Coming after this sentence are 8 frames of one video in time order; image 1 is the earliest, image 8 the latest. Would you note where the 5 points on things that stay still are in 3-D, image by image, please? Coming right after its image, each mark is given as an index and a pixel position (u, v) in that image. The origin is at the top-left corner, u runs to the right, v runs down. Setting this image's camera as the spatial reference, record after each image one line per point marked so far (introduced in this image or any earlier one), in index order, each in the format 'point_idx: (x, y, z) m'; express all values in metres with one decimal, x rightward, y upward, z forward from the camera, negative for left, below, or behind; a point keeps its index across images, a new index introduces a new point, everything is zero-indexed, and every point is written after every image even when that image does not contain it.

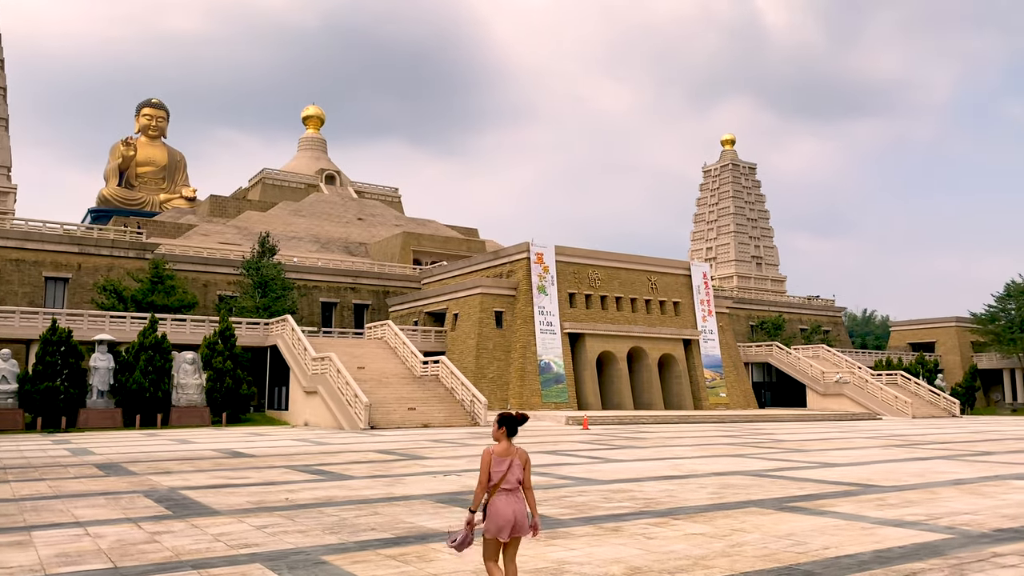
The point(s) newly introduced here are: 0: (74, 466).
0: (-7.1, -2.9, +13.3) m
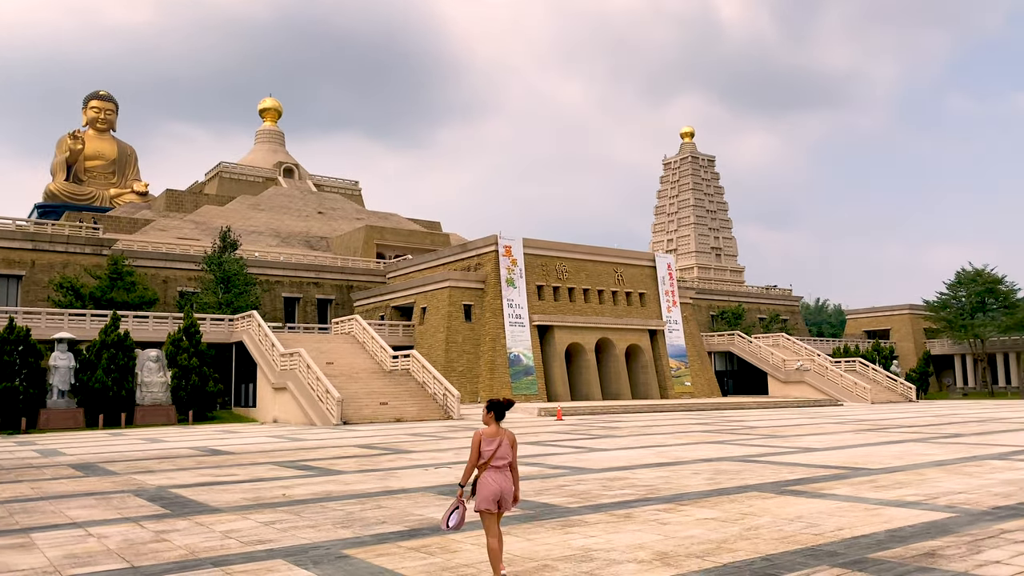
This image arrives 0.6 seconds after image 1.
0: (-7.3, -2.8, +12.9) m
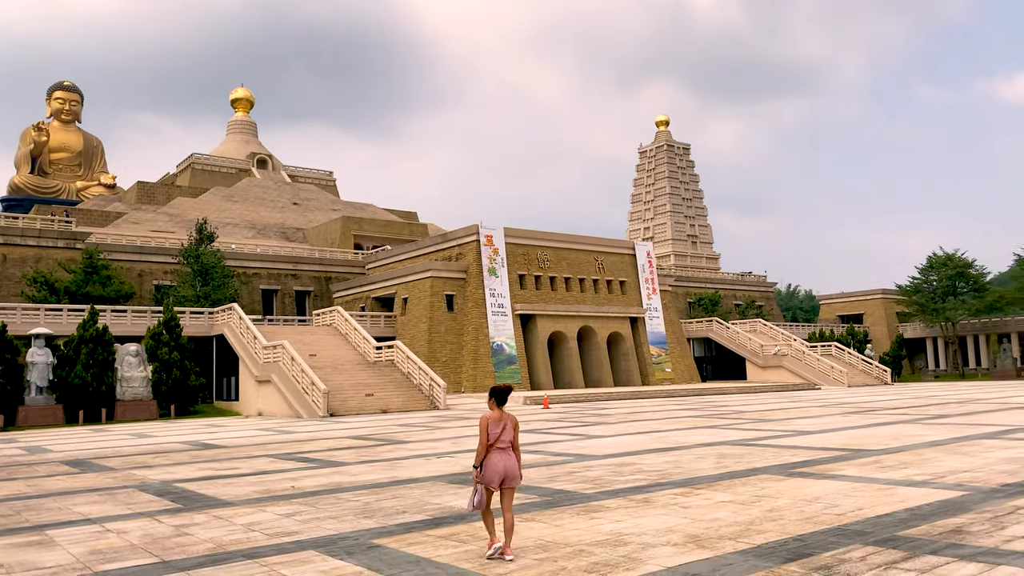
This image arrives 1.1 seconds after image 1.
0: (-7.3, -2.7, +12.7) m
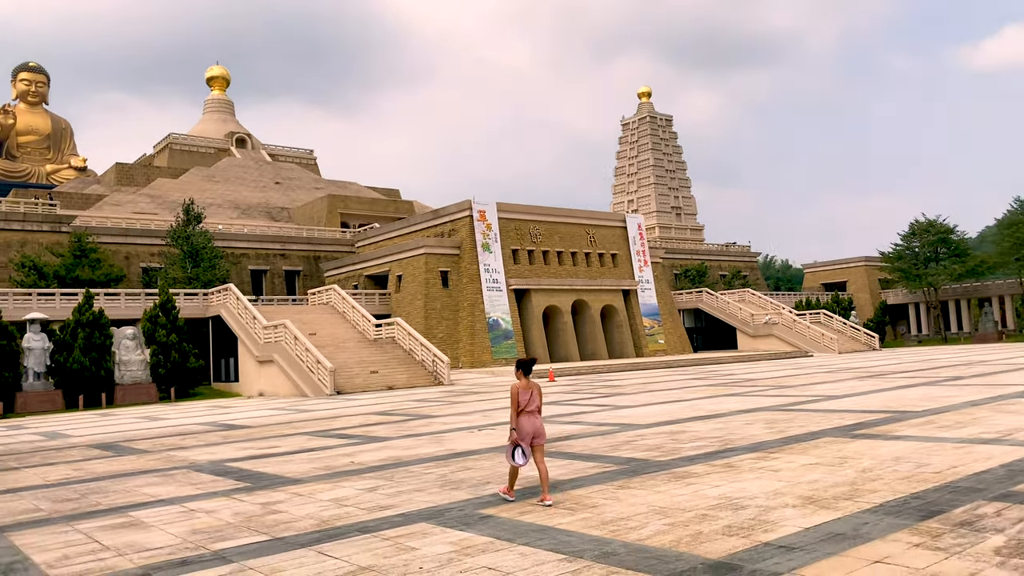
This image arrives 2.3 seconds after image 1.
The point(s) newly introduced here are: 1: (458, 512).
0: (-6.8, -2.5, +12.5) m
1: (-0.4, -1.5, +5.5) m
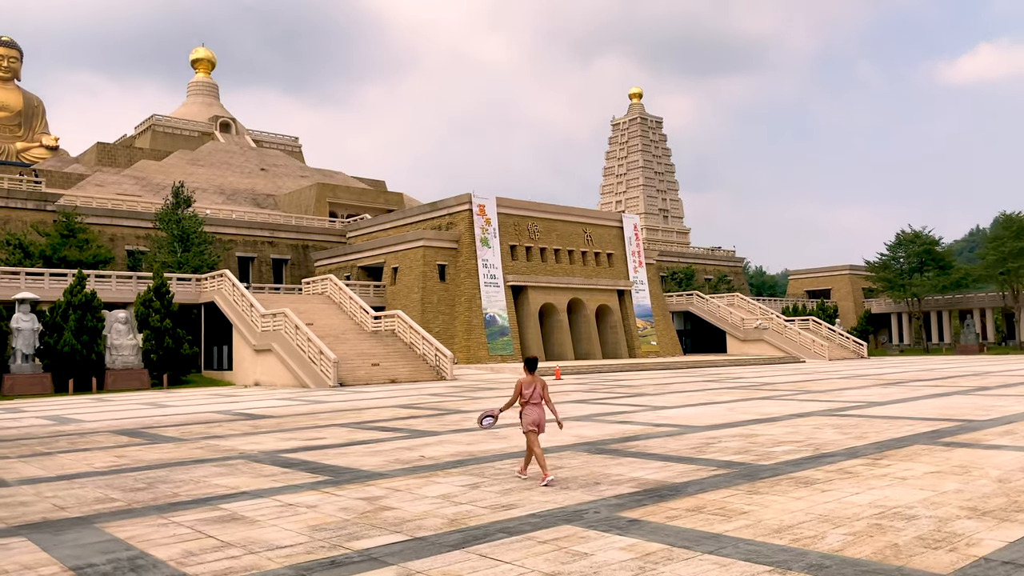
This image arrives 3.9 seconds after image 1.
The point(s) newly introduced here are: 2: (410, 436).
0: (-6.1, -2.1, +11.9) m
1: (+0.5, -1.4, +5.2) m
2: (-1.3, -1.9, +10.3) m
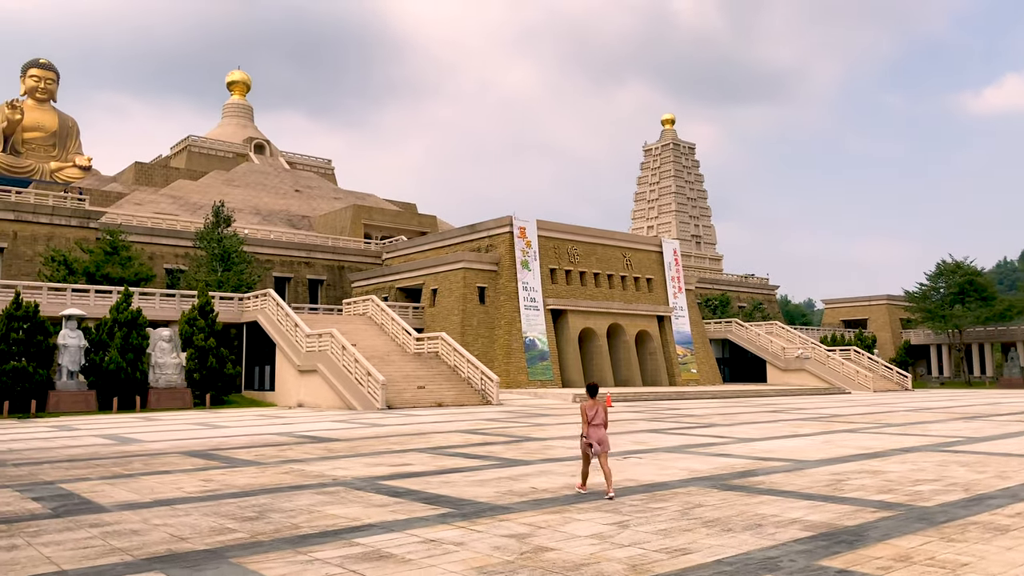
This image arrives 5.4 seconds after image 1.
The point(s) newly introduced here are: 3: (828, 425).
0: (-4.9, -2.4, +11.5) m
1: (+1.6, -1.6, +4.6) m
2: (-0.1, -2.1, +9.8) m
3: (+6.3, -2.7, +16.3) m
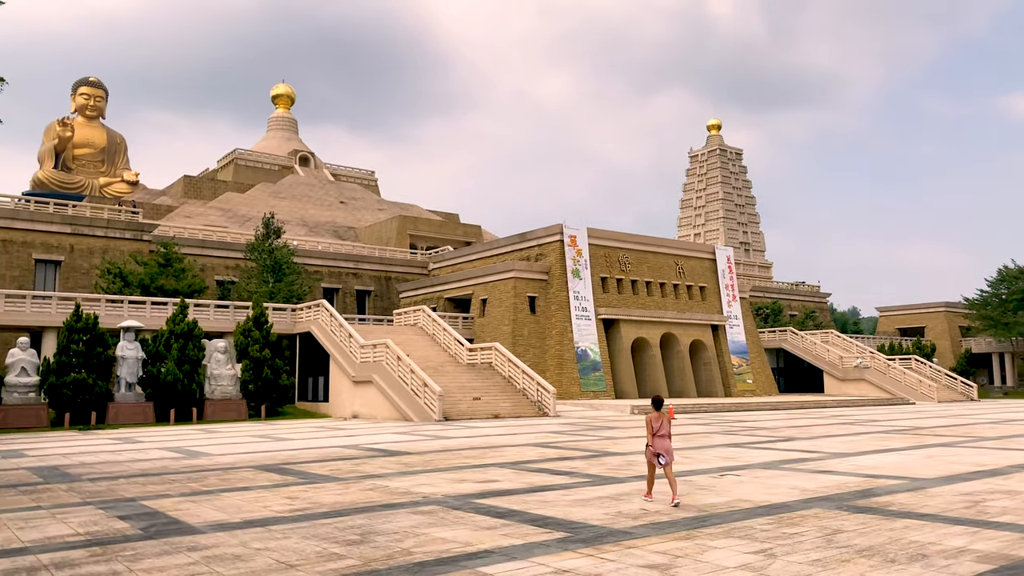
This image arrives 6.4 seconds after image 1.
0: (-3.8, -2.5, +11.2) m
1: (+2.4, -1.6, +4.0) m
2: (+0.9, -2.2, +9.3) m
3: (+7.6, -2.8, +15.4) m
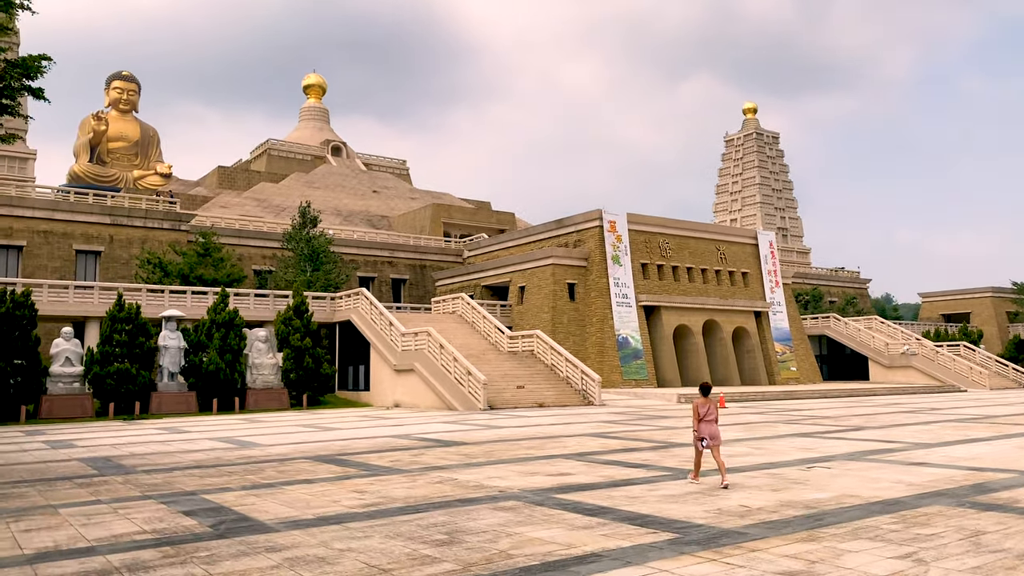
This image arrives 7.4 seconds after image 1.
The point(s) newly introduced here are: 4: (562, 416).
0: (-2.9, -2.3, +10.8) m
1: (+3.0, -1.4, +3.4) m
2: (+1.7, -2.0, +8.7) m
3: (+8.6, -2.5, +14.7) m
4: (+1.2, -3.1, +19.5) m
